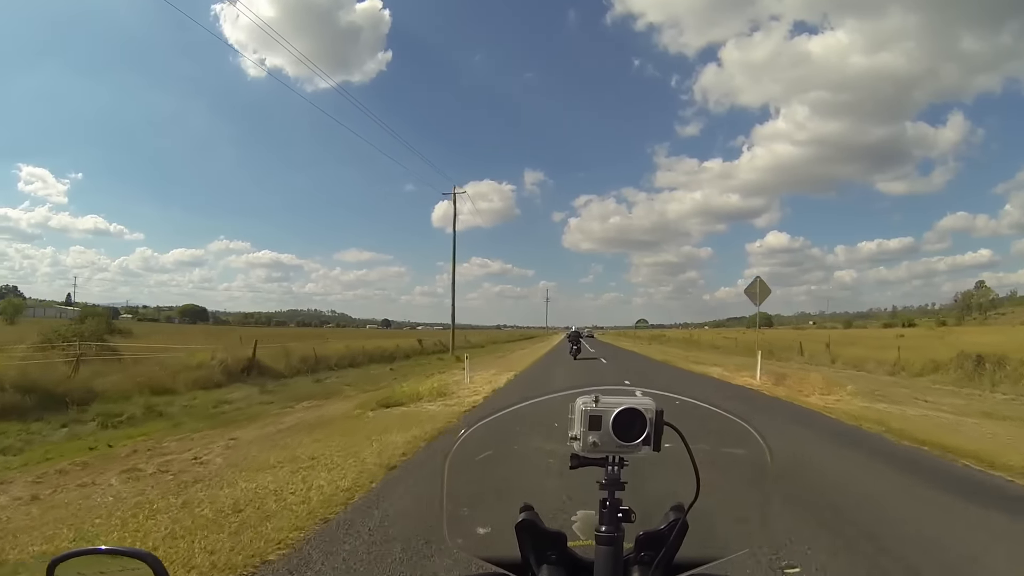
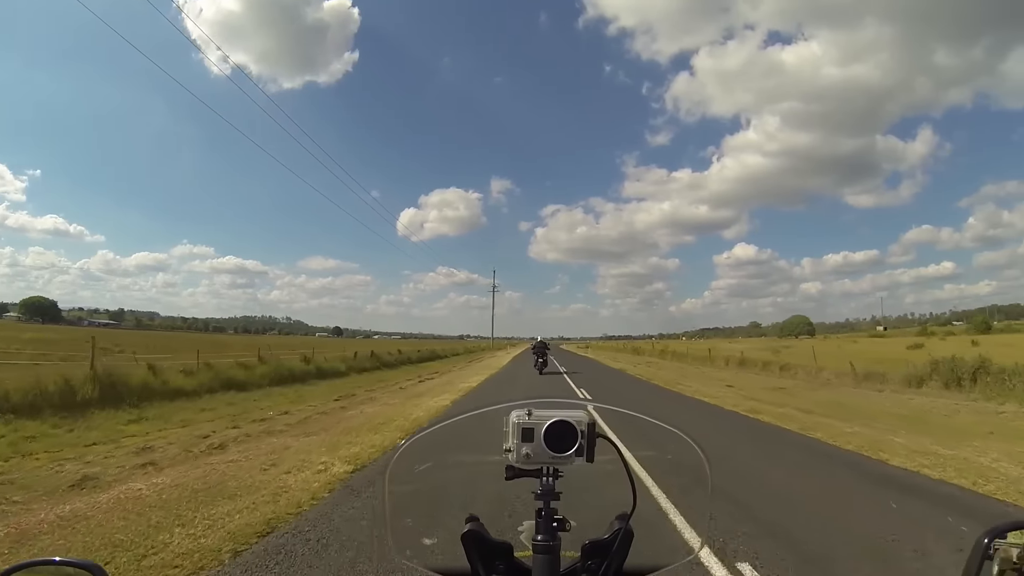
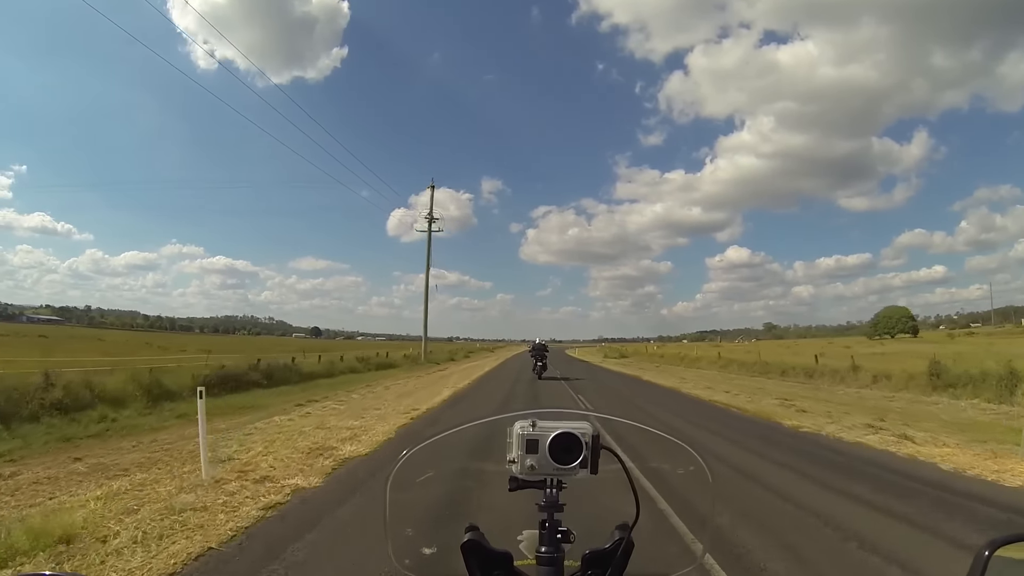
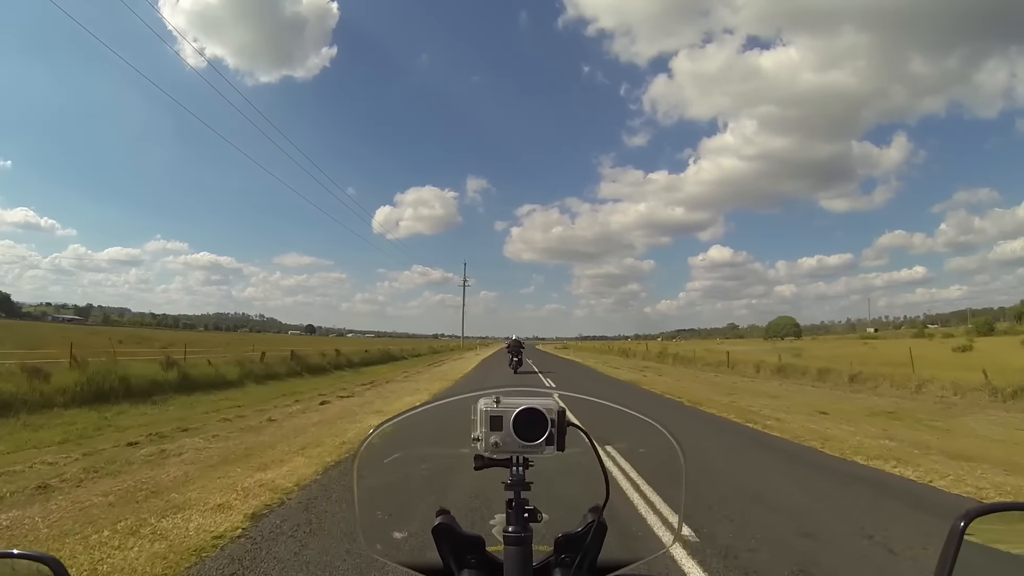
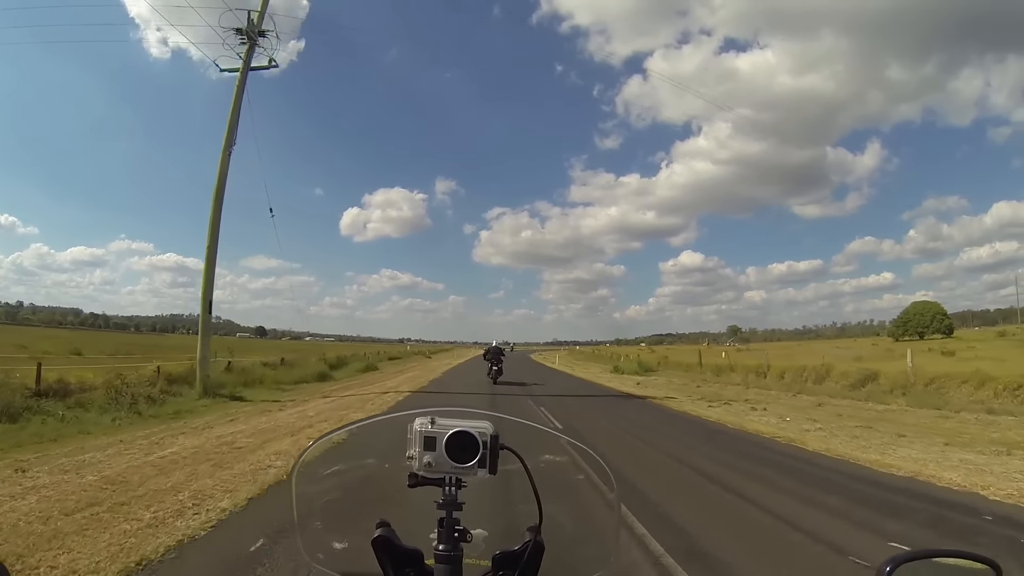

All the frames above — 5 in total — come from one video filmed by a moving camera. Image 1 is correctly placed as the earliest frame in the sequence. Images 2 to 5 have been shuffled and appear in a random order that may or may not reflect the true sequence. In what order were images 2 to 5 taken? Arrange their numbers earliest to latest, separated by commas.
2, 4, 3, 5
